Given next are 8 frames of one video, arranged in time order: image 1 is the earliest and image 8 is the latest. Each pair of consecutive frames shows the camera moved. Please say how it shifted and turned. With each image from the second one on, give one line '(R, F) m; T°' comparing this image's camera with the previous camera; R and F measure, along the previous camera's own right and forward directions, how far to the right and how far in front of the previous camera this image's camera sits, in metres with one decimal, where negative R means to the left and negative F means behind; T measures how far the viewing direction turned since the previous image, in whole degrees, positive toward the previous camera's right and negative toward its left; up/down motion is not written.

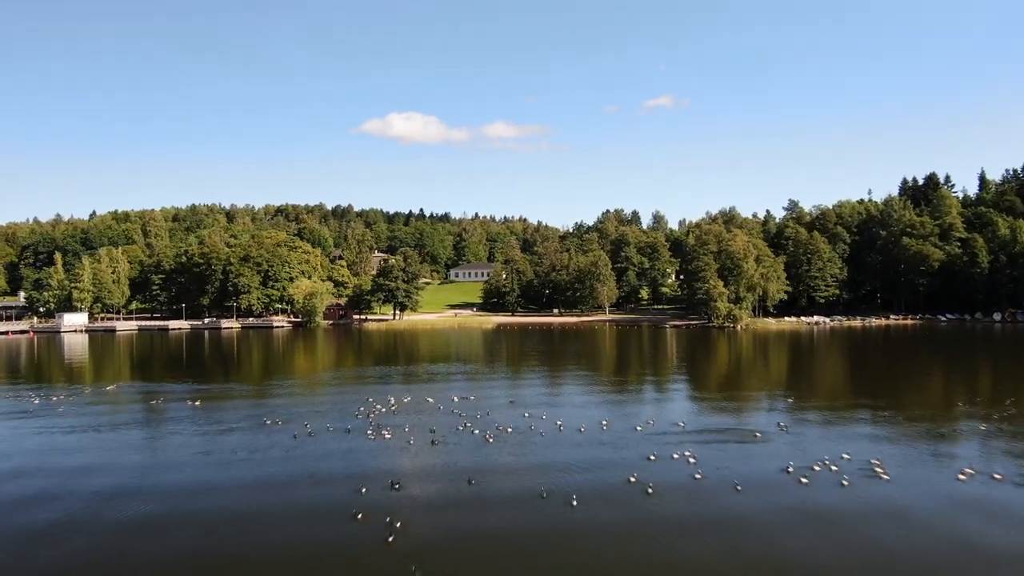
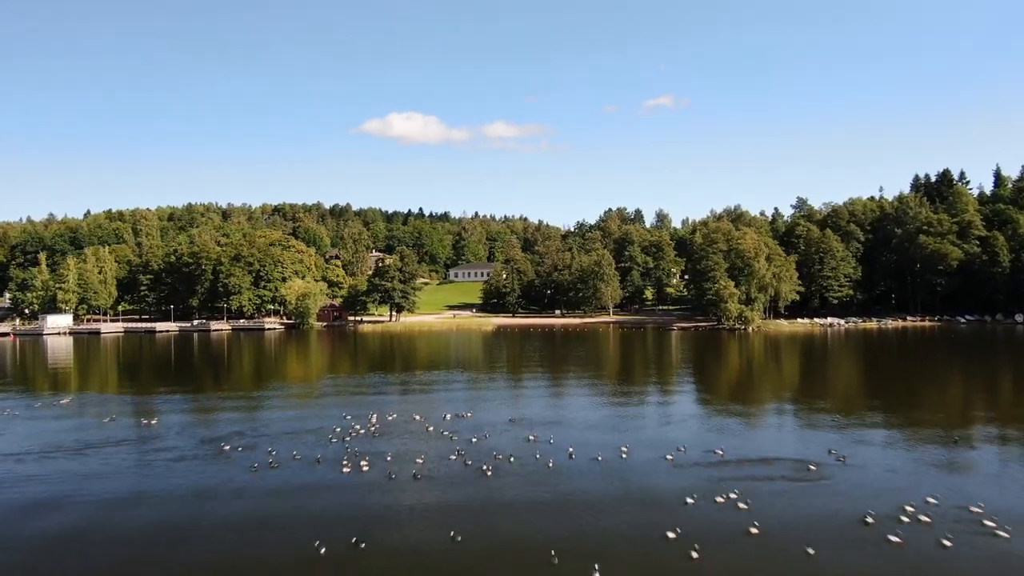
(0.0, +2.7) m; 0°
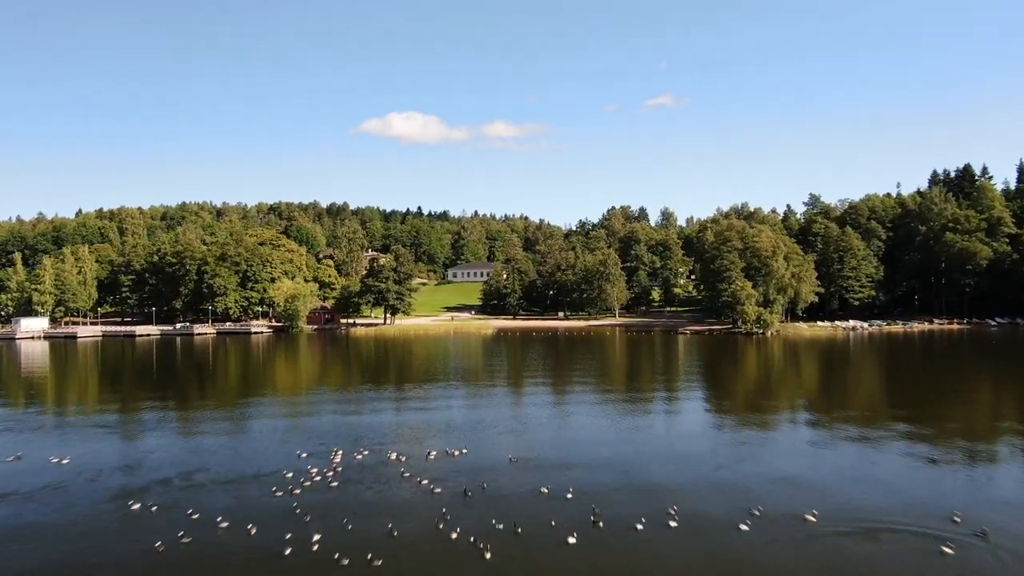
(-0.1, +3.9) m; 0°
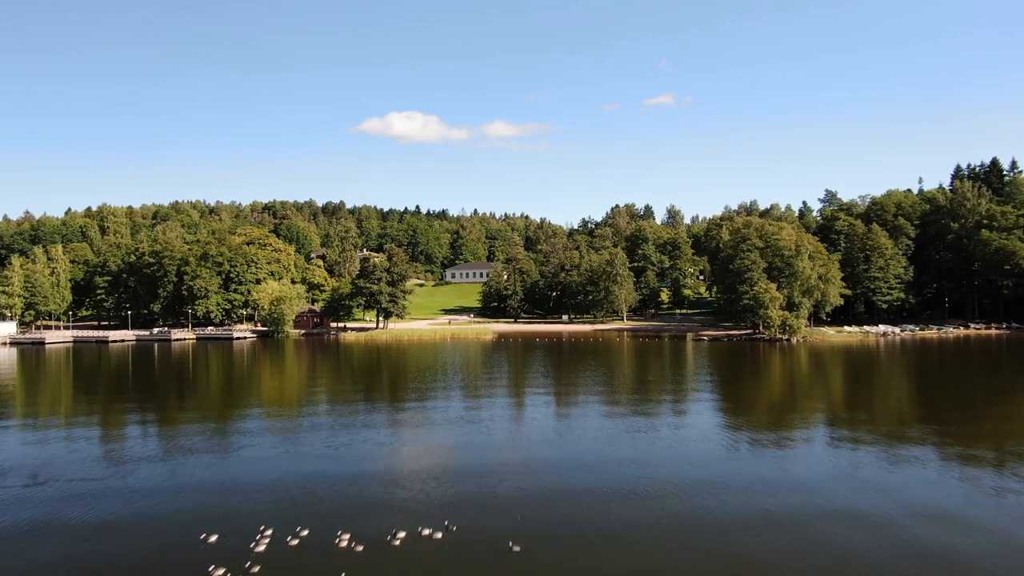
(-0.1, +4.6) m; 0°
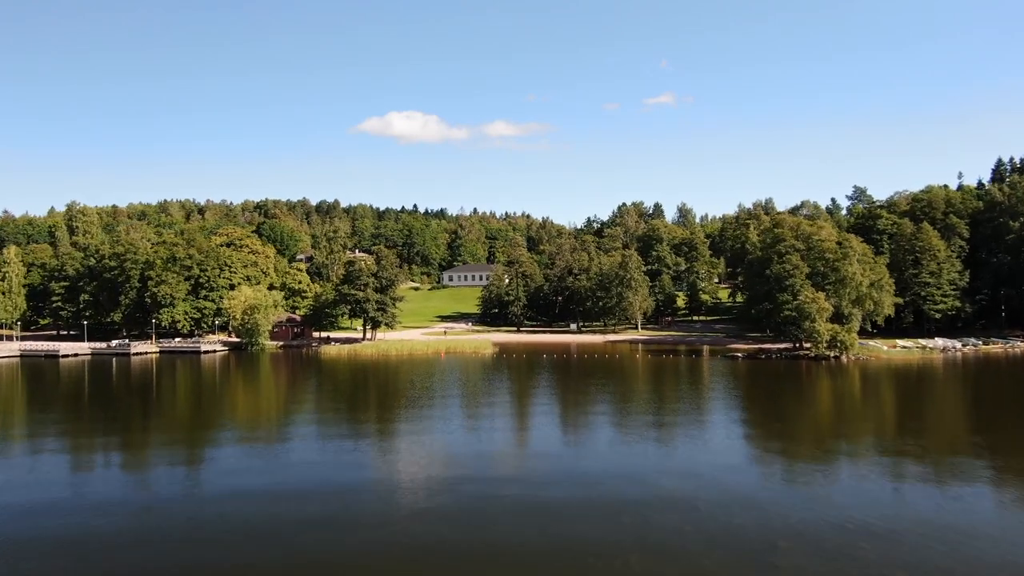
(-0.2, +7.0) m; 0°
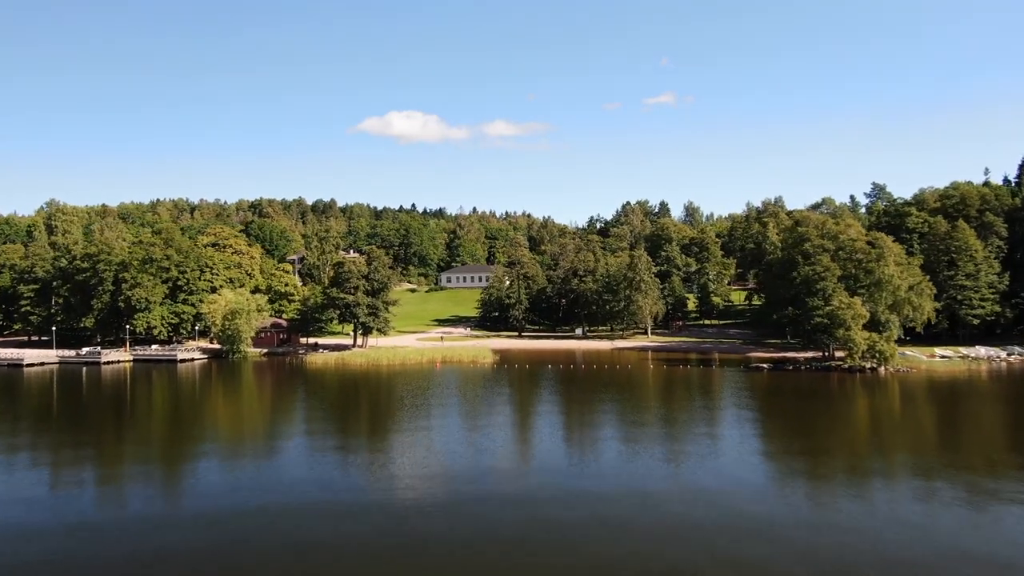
(-0.1, +4.1) m; 0°
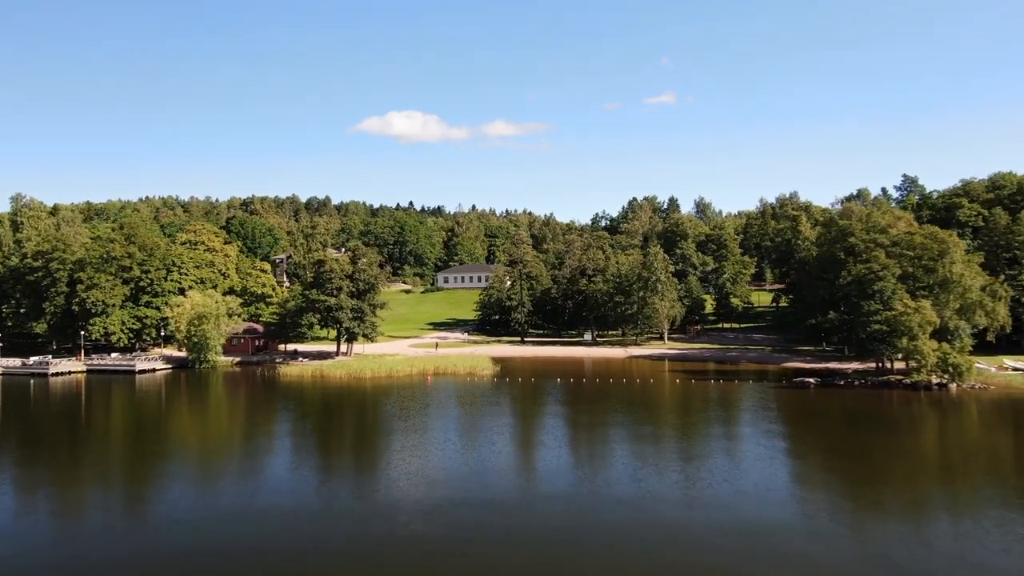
(-0.2, +5.9) m; 0°
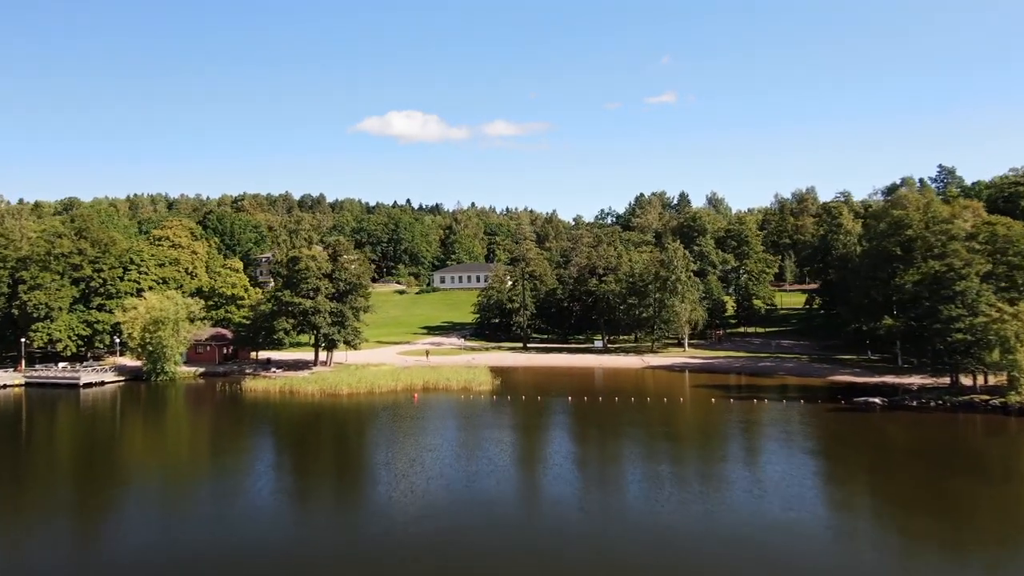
(-0.1, +6.0) m; 0°
